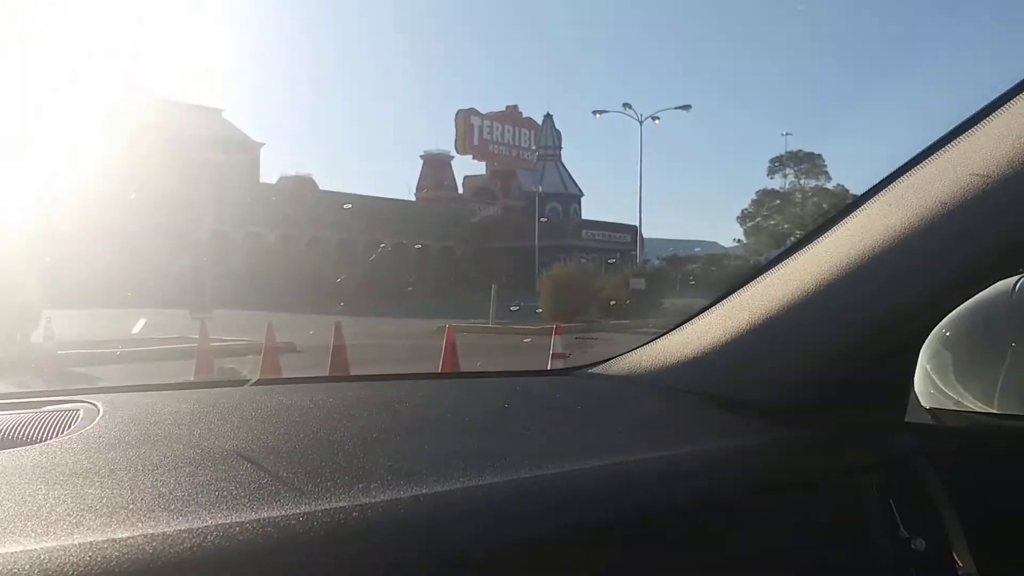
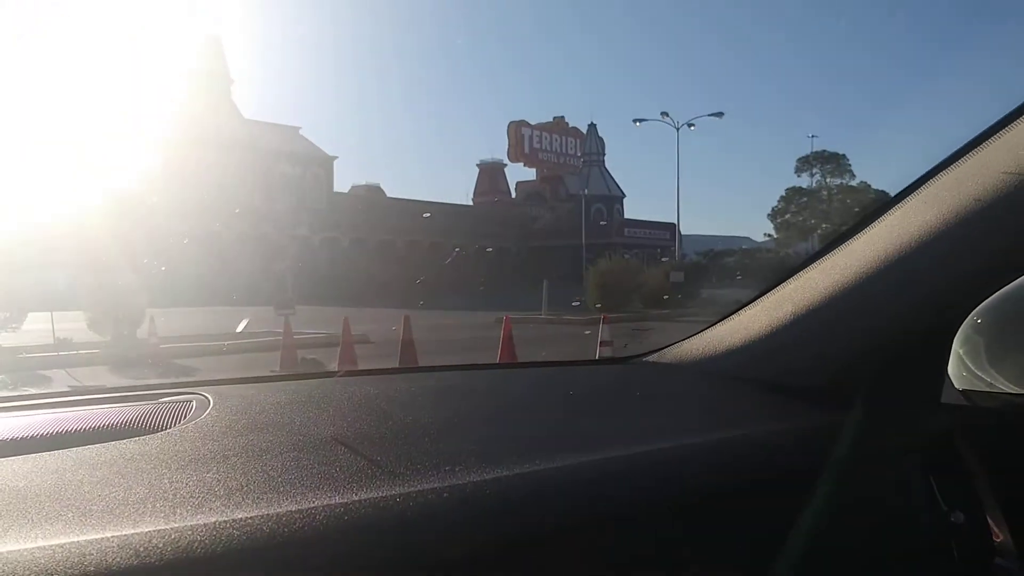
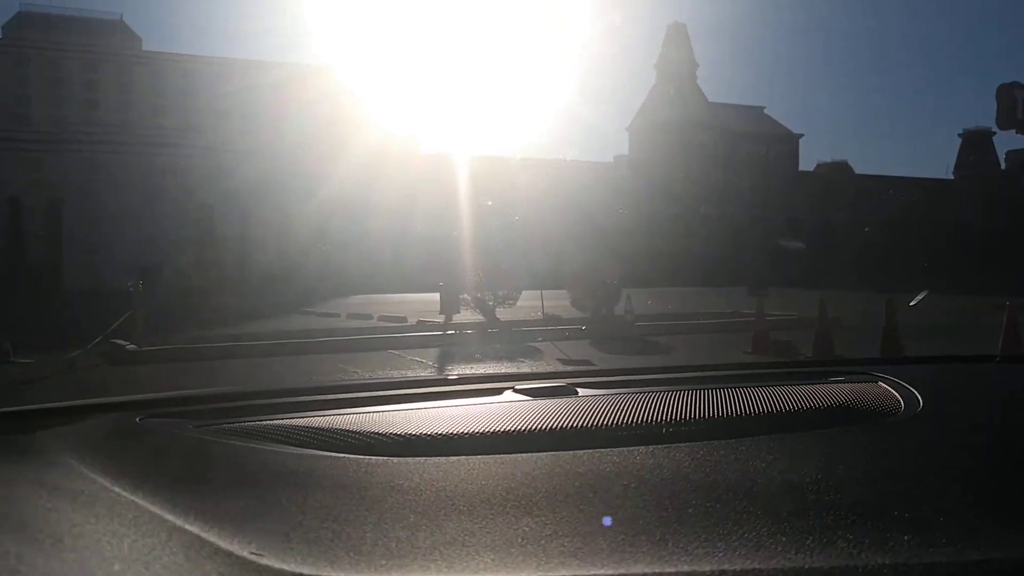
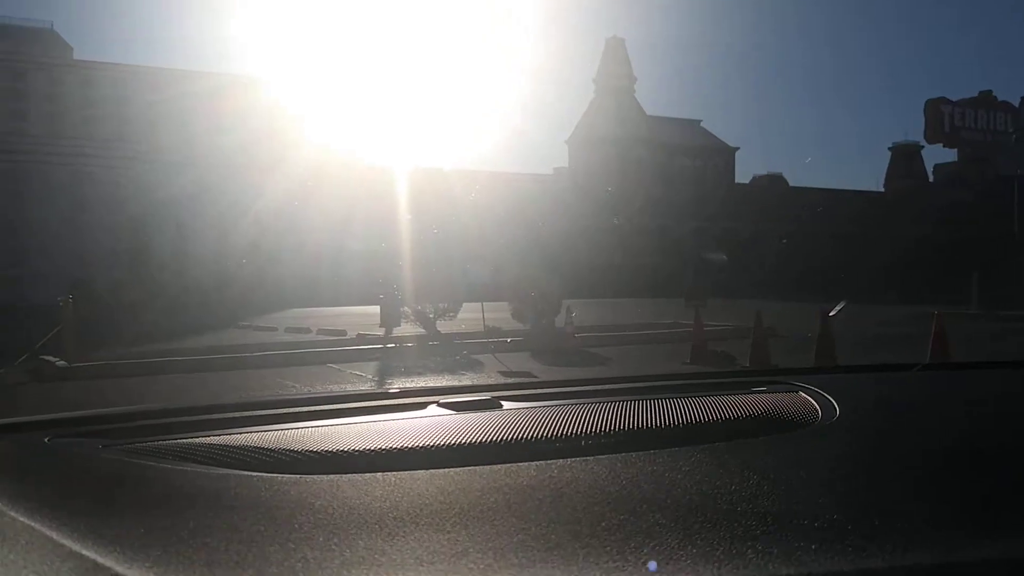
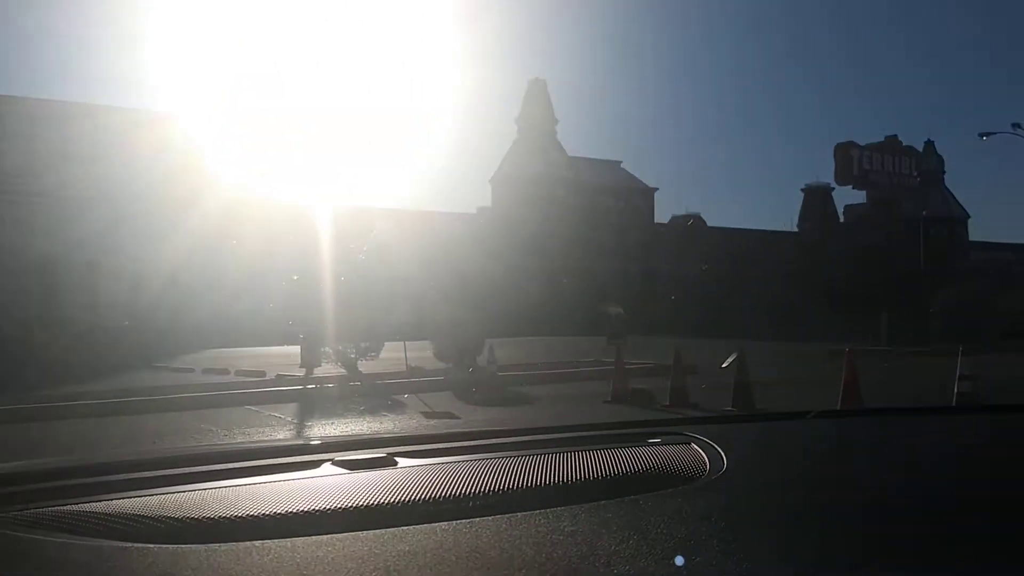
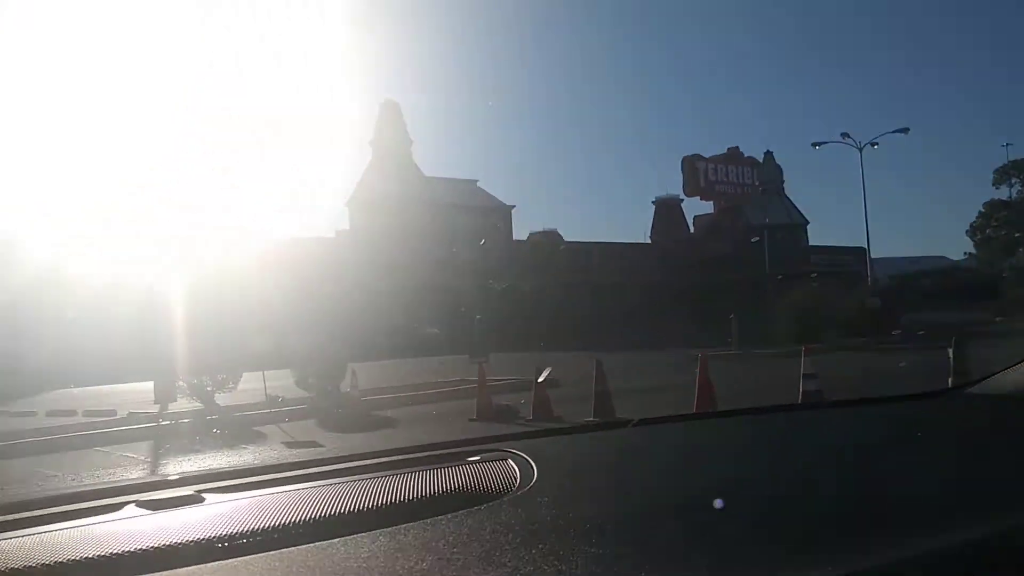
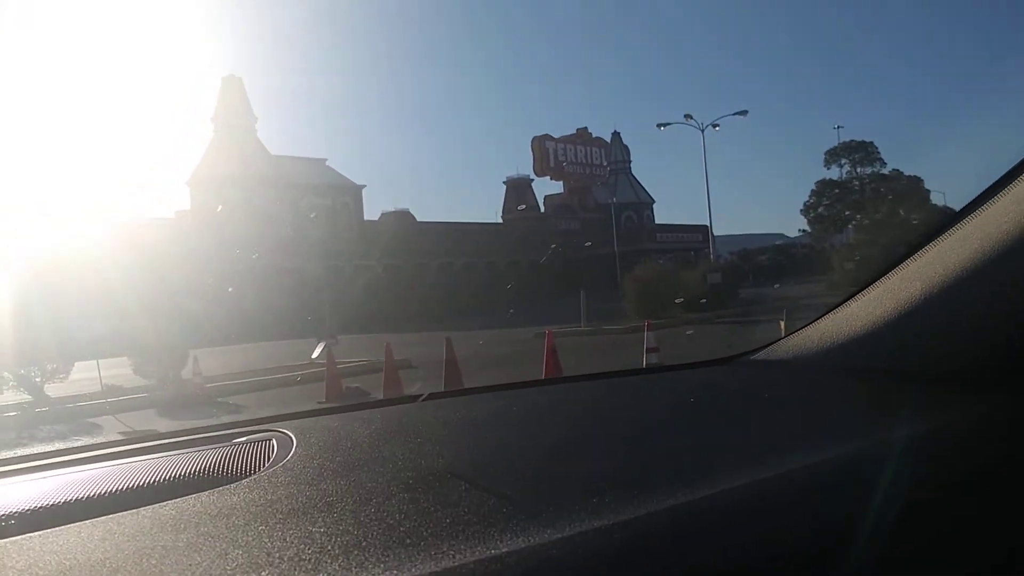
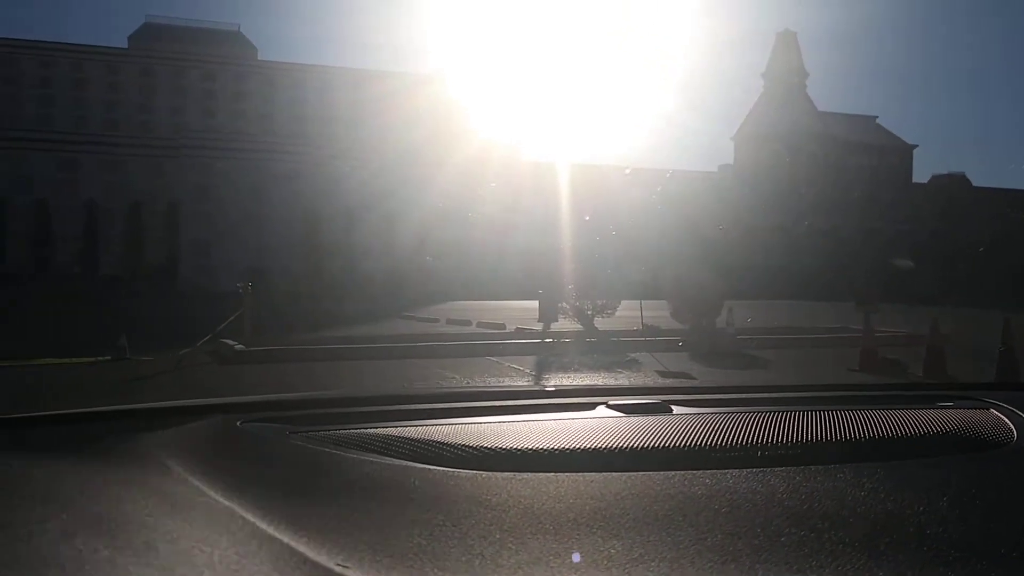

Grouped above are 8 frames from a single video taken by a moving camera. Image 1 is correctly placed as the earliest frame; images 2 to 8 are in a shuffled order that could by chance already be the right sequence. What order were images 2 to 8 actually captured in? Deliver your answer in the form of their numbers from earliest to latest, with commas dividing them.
2, 7, 6, 5, 4, 3, 8
